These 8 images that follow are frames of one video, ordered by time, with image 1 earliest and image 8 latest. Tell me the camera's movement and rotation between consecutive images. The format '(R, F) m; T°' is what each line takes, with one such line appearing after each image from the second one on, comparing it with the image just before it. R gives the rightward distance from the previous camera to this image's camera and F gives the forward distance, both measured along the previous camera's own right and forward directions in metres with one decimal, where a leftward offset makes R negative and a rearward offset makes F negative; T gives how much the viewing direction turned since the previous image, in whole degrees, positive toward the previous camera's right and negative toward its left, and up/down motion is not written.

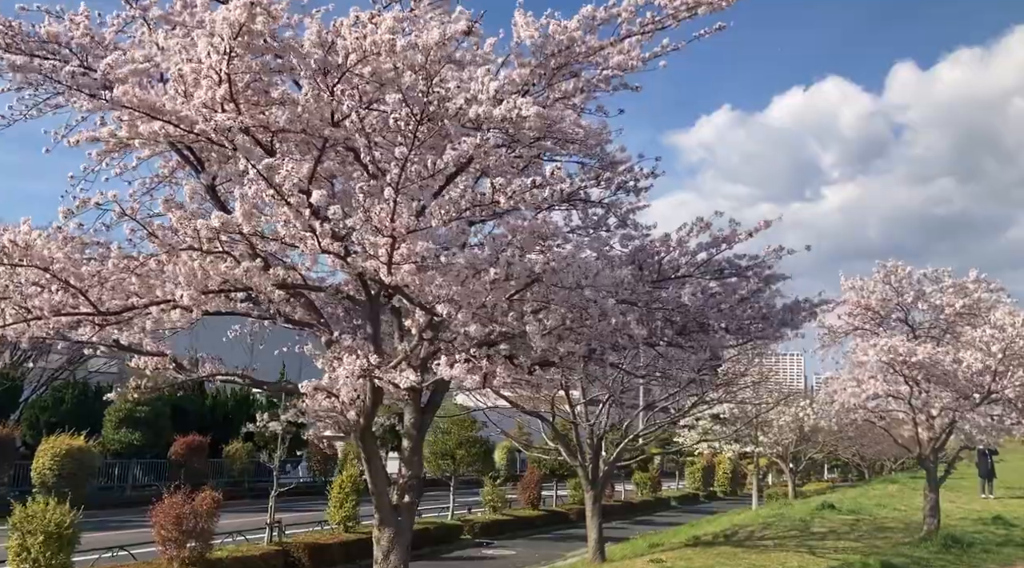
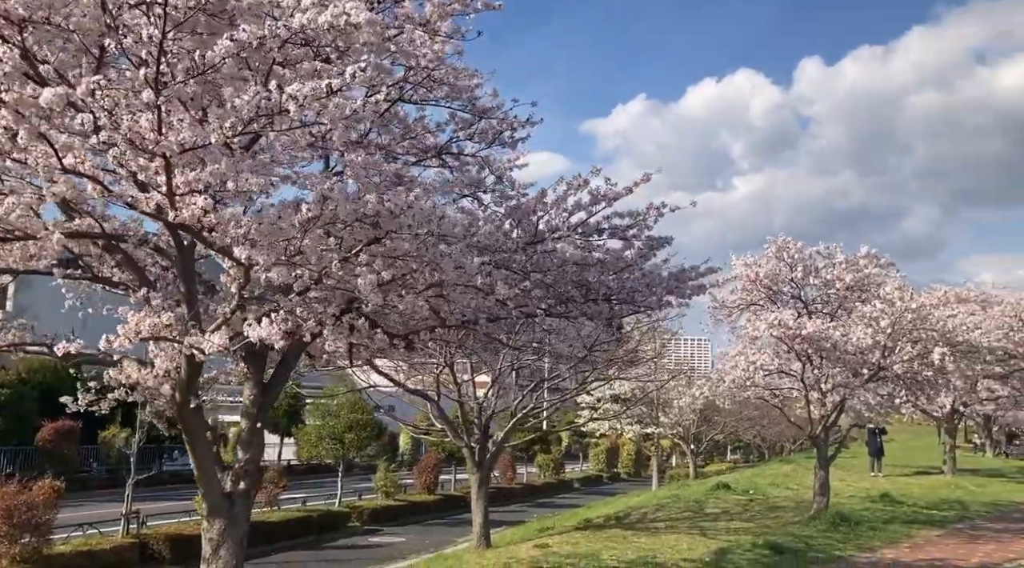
(+0.5, +0.8) m; +6°
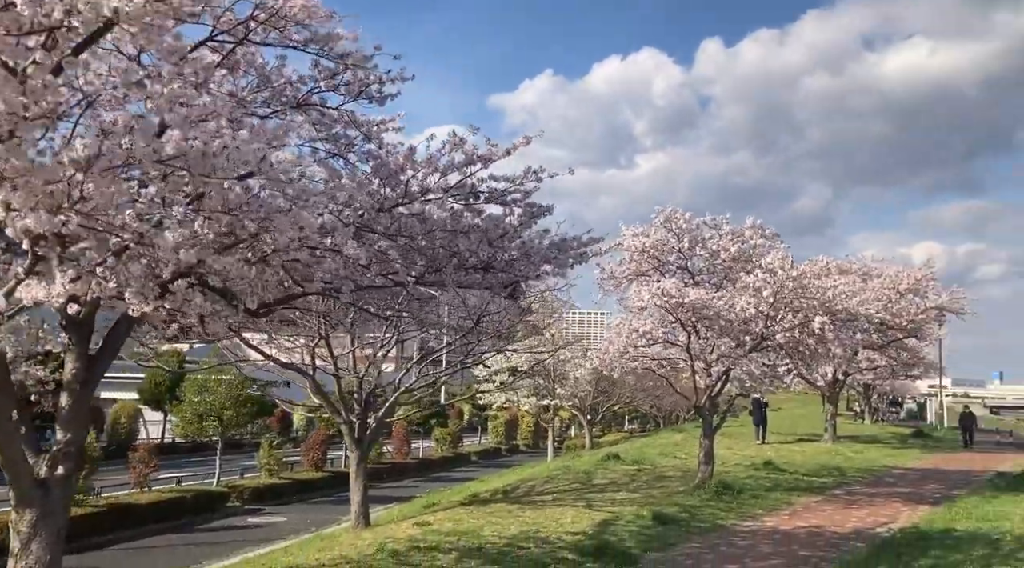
(+0.3, +0.5) m; +6°
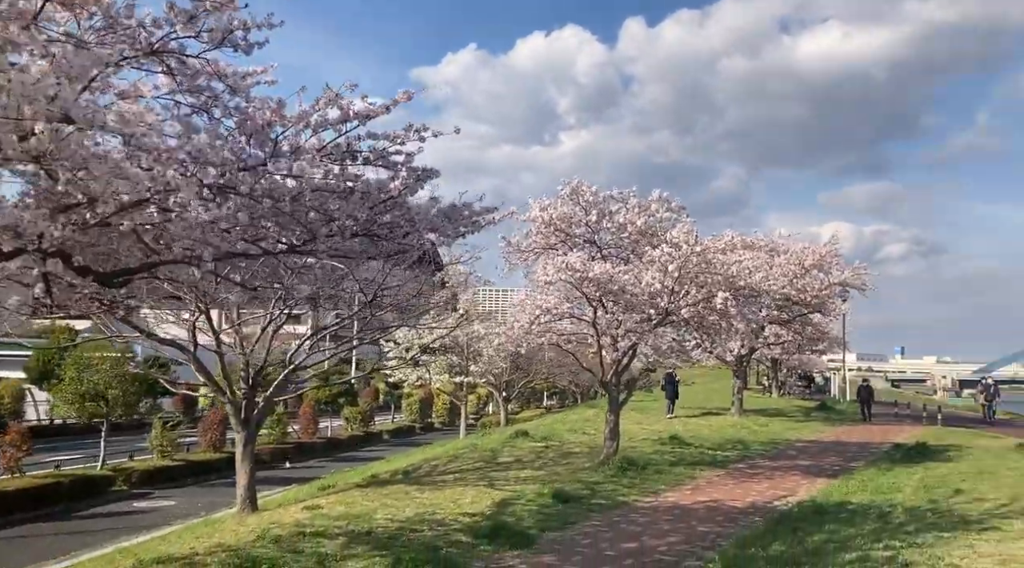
(+0.3, +0.5) m; +5°
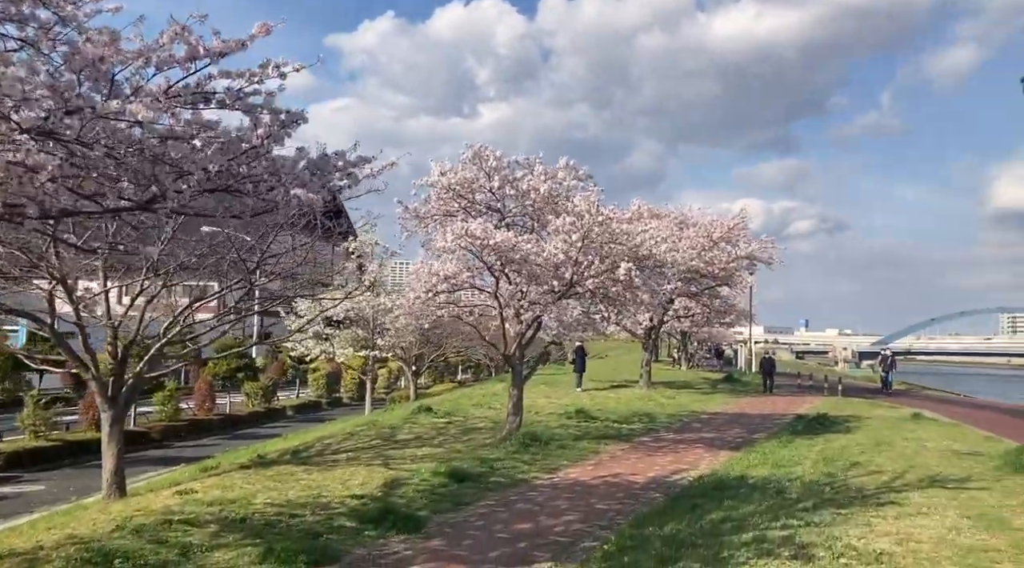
(+0.3, +0.6) m; +5°
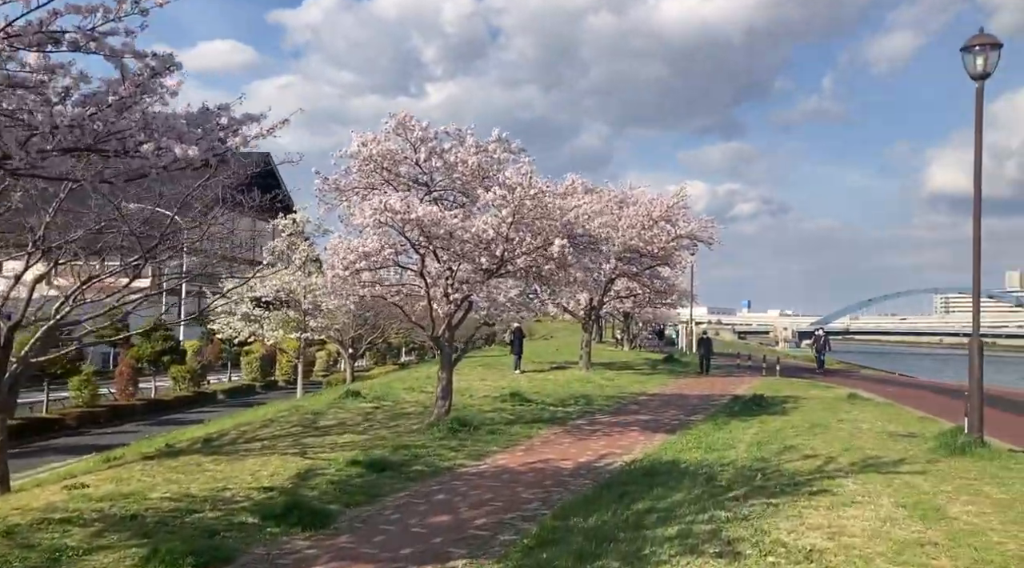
(+0.3, +0.7) m; +3°
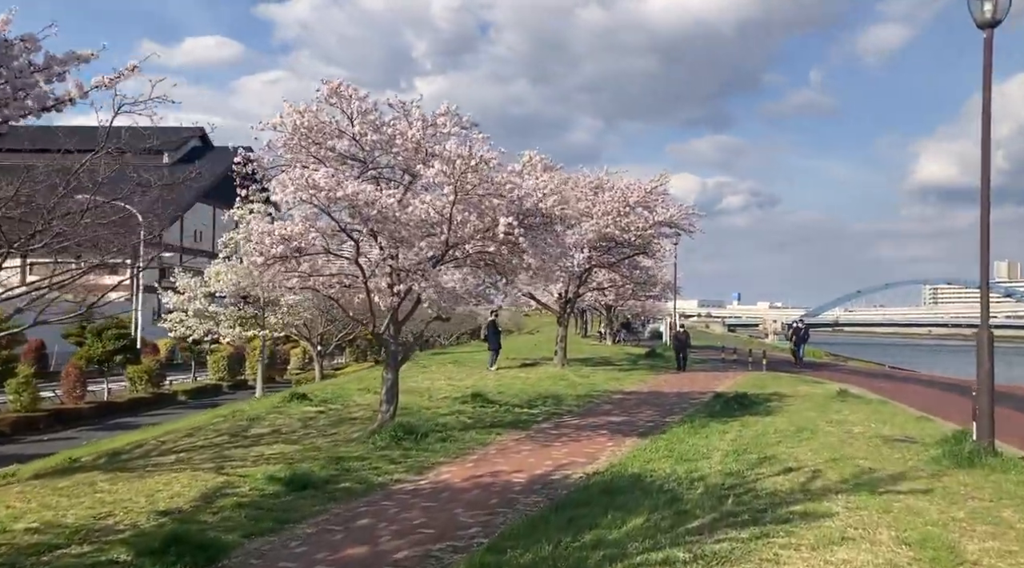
(+0.6, +1.5) m; +1°
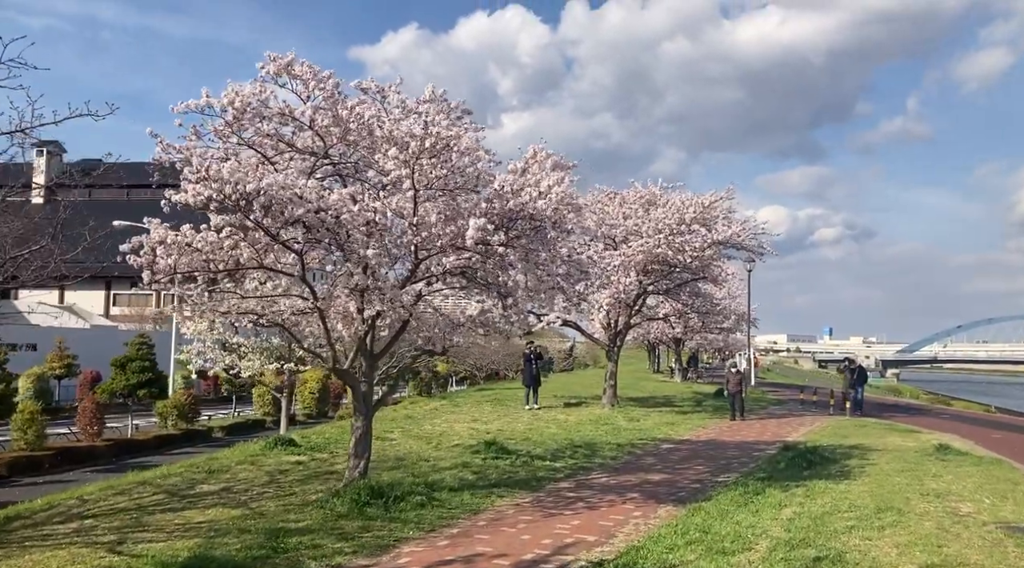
(+1.0, +2.7) m; -5°
